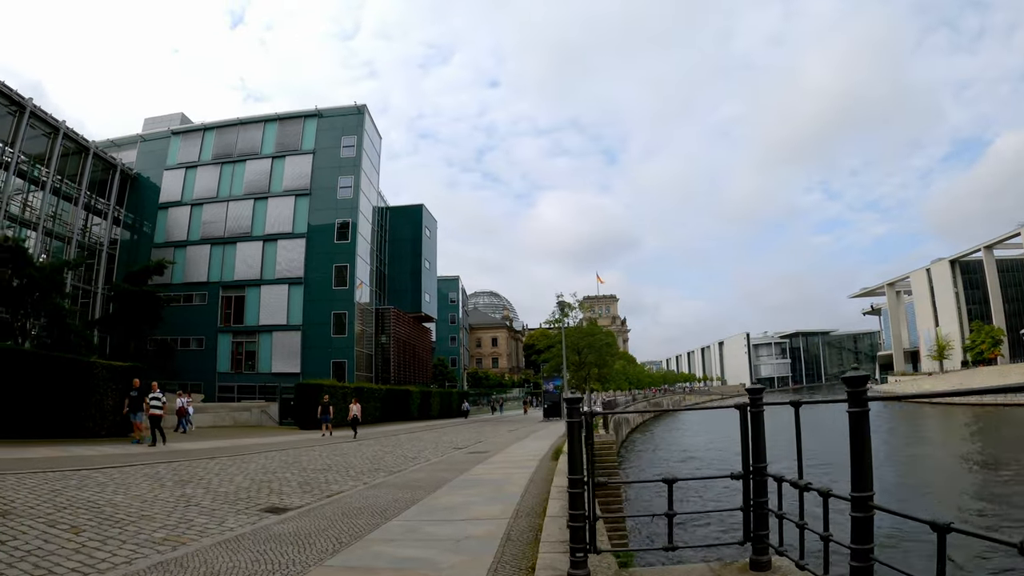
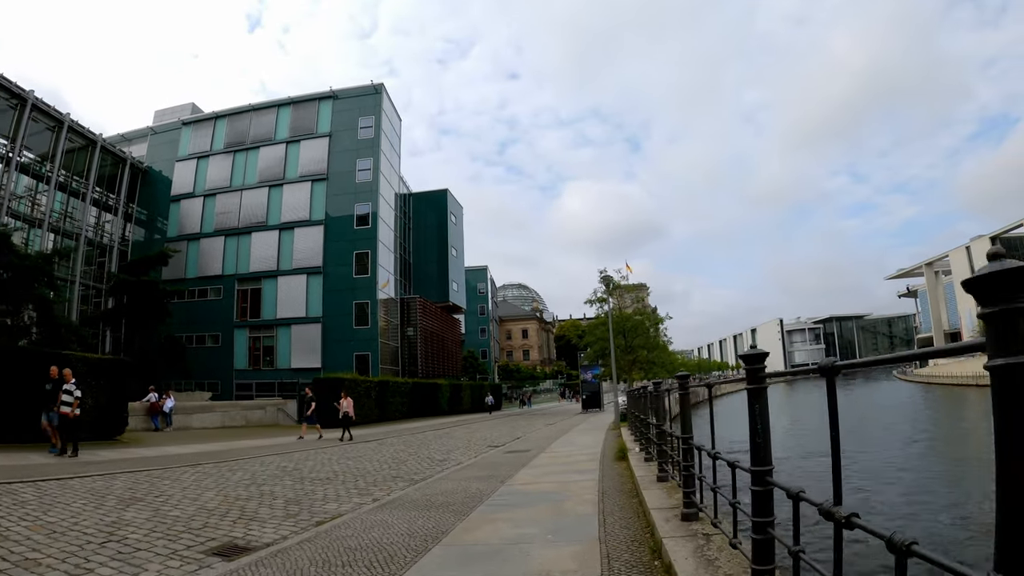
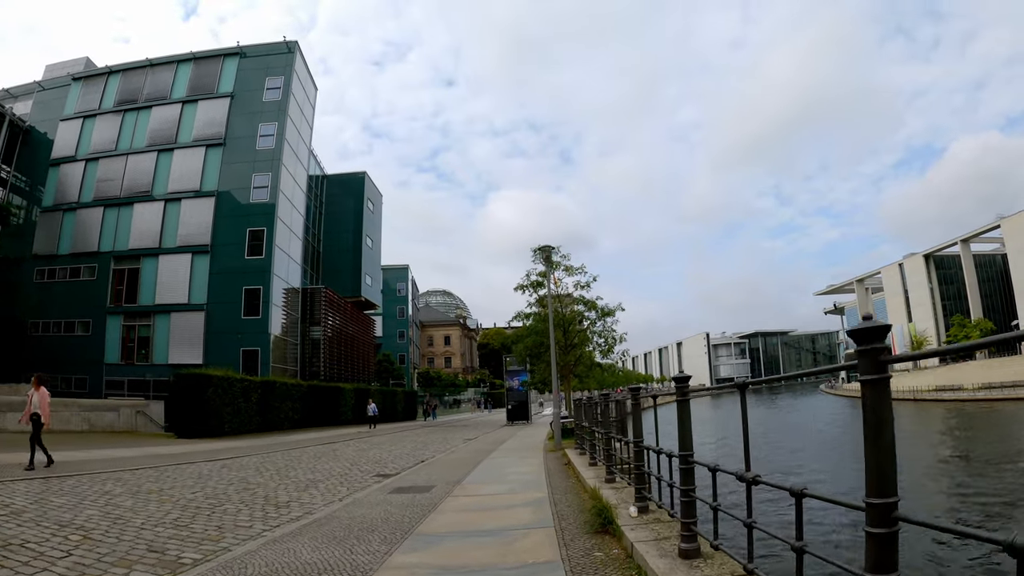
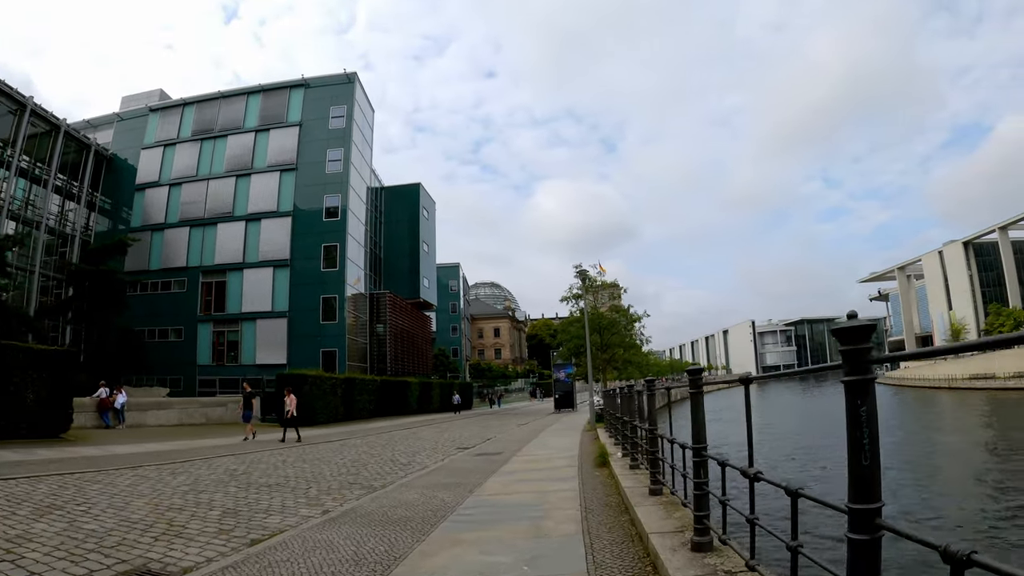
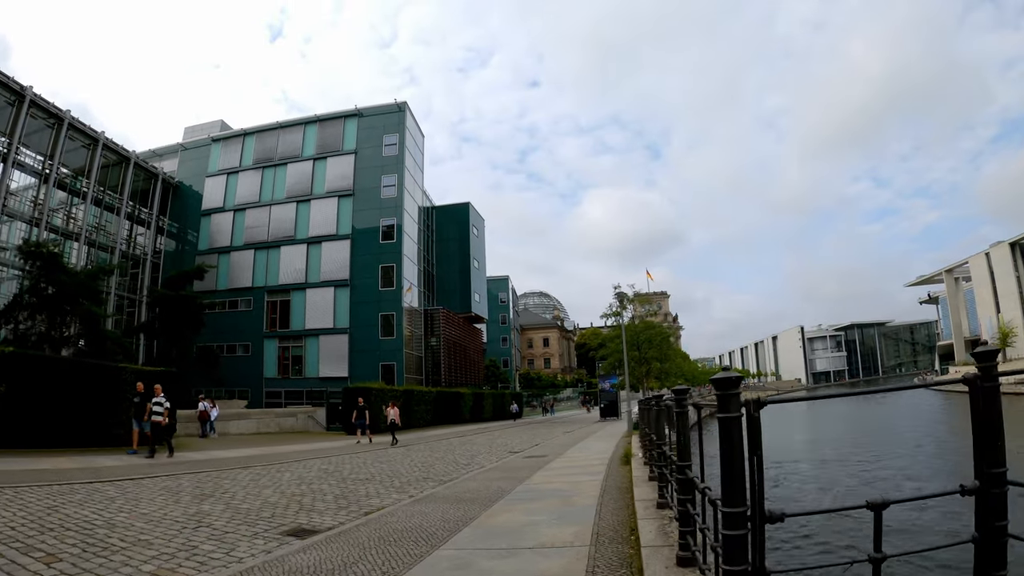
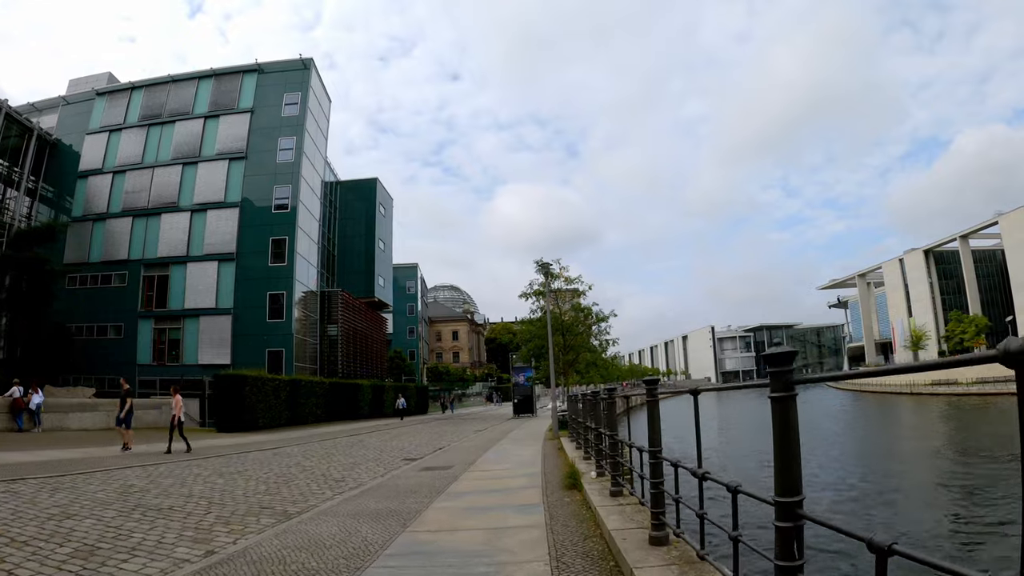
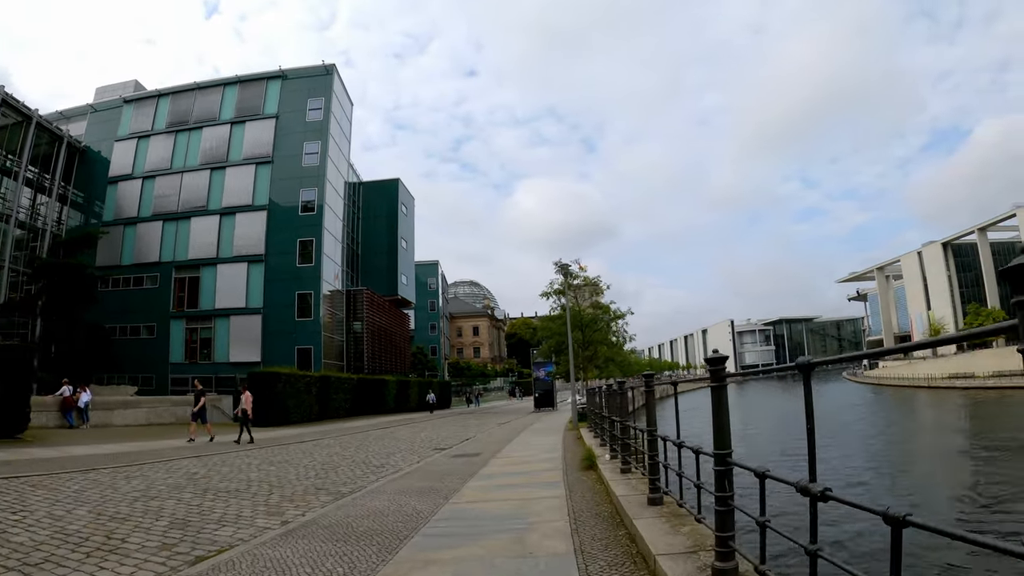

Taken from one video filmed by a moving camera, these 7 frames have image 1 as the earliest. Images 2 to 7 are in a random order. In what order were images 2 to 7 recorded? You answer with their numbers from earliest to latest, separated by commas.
5, 2, 4, 7, 6, 3
